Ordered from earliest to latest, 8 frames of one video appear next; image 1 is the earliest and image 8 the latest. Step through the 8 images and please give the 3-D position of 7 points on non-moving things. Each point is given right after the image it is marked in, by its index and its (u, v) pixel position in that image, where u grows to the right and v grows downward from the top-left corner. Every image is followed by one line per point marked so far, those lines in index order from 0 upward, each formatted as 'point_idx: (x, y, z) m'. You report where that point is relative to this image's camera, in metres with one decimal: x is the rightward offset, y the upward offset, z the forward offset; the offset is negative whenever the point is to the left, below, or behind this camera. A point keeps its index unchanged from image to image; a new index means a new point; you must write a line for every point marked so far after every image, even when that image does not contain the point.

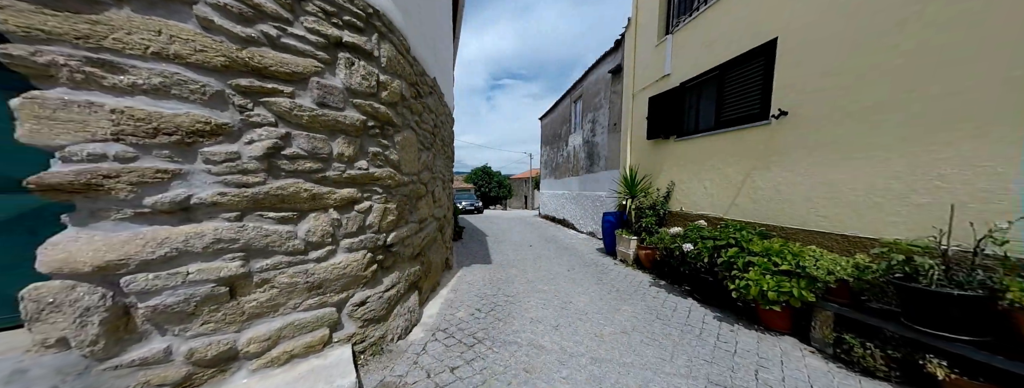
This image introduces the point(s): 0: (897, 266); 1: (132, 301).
0: (+2.5, -0.5, +1.7) m
1: (-1.7, -0.5, +1.2) m
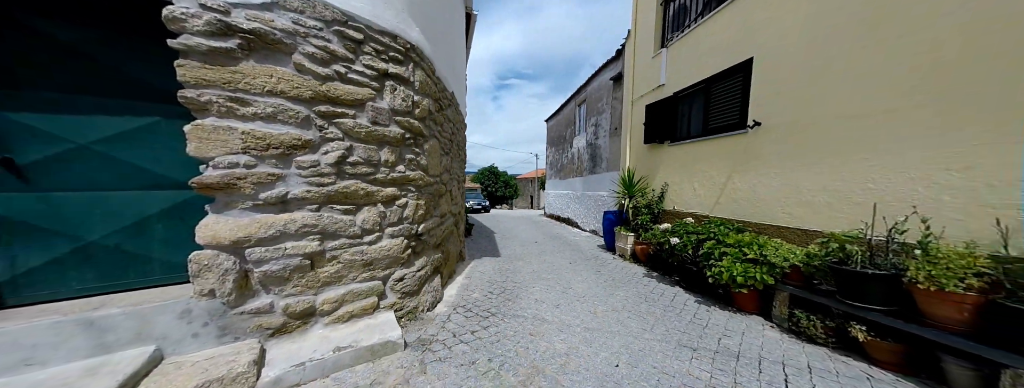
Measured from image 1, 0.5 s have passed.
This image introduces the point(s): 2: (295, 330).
0: (+2.6, -0.5, +2.1) m
1: (-1.7, -0.5, +1.6) m
2: (-1.5, -0.9, +1.8) m
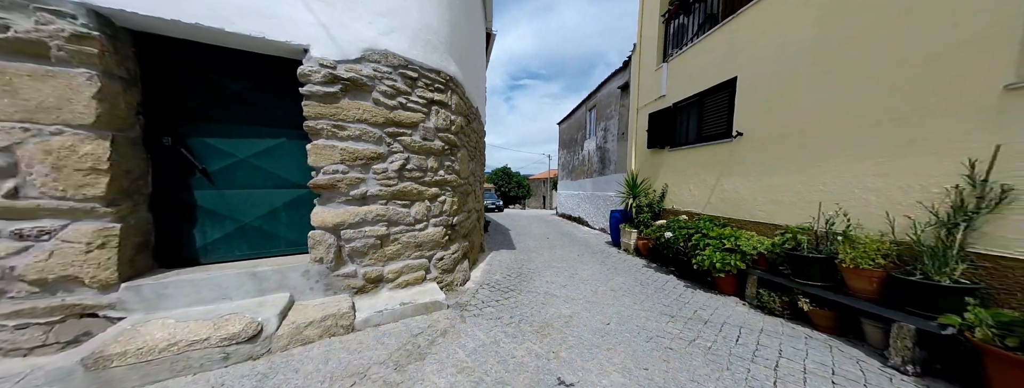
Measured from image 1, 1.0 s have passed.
0: (+2.7, -0.5, +2.6) m
1: (-1.5, -0.5, +2.3) m
2: (-1.4, -0.9, +2.5) m
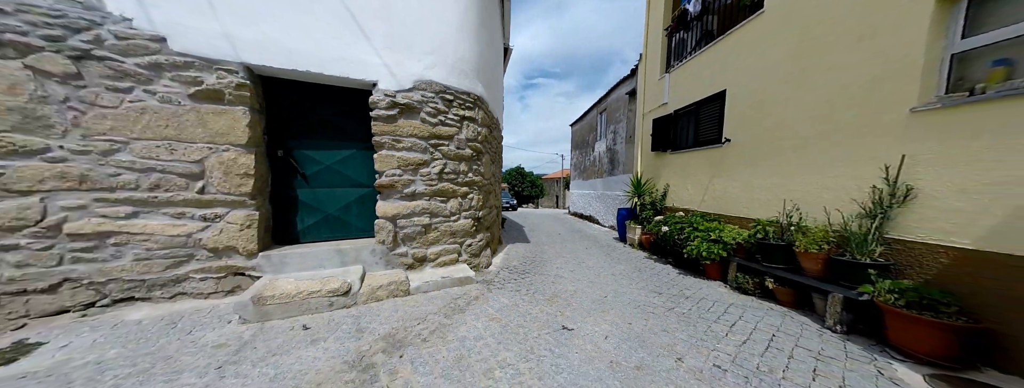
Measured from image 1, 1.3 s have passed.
0: (+2.9, -0.4, +3.1) m
1: (-1.3, -0.4, +3.1) m
2: (-1.2, -0.9, +3.2) m
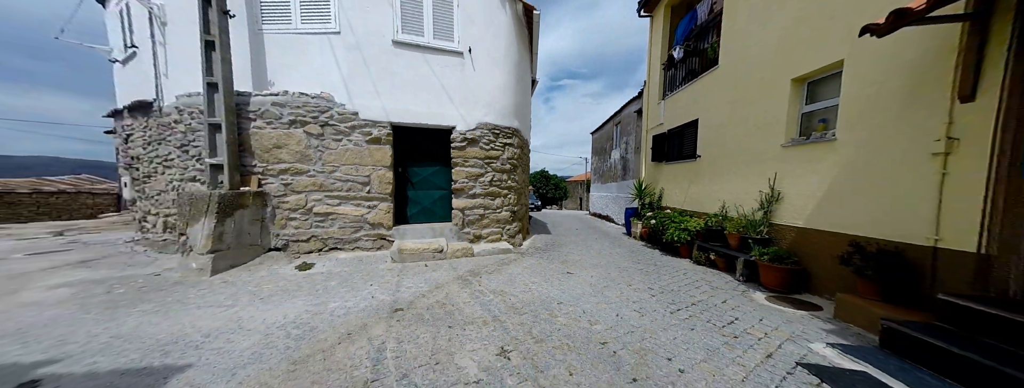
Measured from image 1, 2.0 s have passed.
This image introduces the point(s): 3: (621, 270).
0: (+3.4, -0.5, +4.4) m
1: (-0.9, -0.4, +4.8) m
2: (-0.7, -0.9, +4.9) m
3: (+1.8, -1.2, +4.1) m
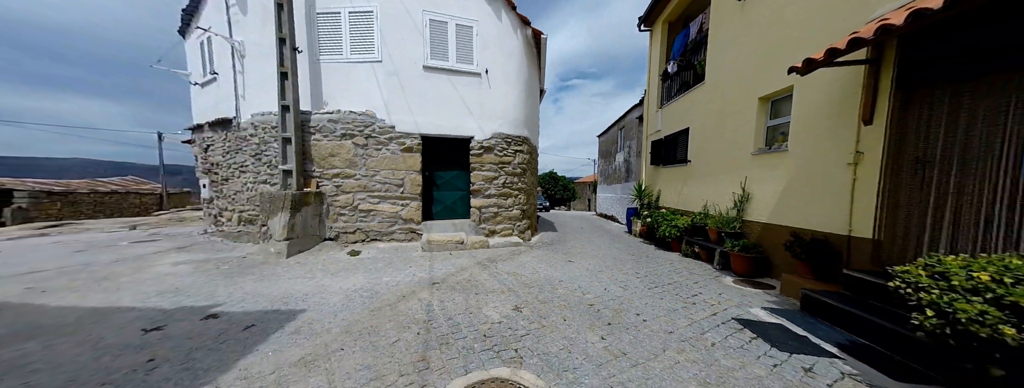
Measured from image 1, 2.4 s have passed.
0: (+3.6, -0.5, +5.1) m
1: (-0.6, -0.4, +5.6) m
2: (-0.4, -0.9, +5.7) m
3: (+1.9, -1.2, +4.8) m
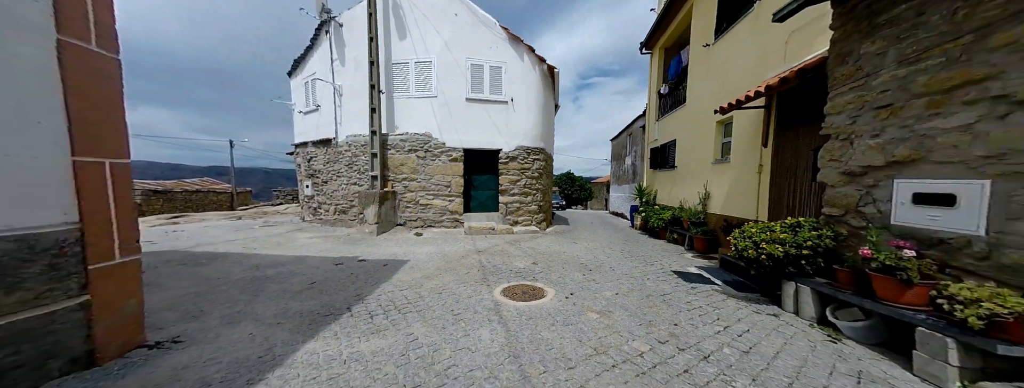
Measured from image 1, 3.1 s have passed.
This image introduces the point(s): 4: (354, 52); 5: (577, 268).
0: (+4.1, -0.5, +6.4) m
1: (-0.1, -0.4, +7.3) m
2: (+0.1, -0.9, +7.4) m
3: (+2.4, -1.2, +6.3) m
4: (-4.0, +3.6, +6.5) m
5: (+1.0, -1.2, +4.0) m
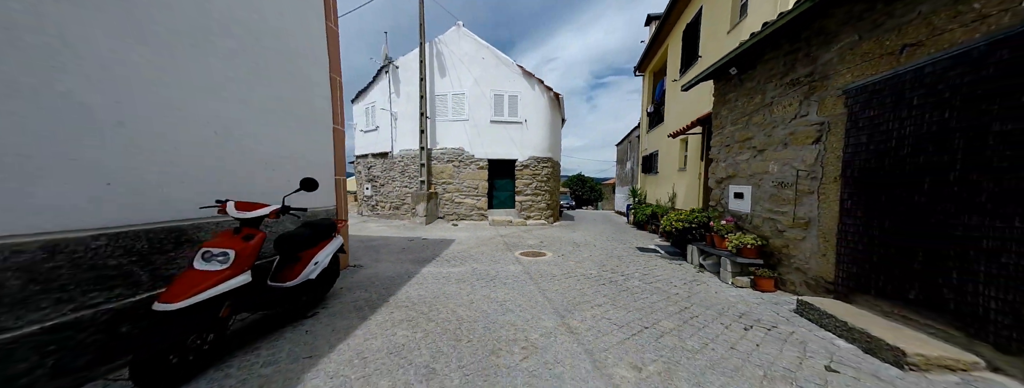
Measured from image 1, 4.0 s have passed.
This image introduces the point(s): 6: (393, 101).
0: (+4.5, -0.5, +8.1) m
1: (+0.4, -0.4, +9.2) m
2: (+0.6, -0.9, +9.3) m
3: (+2.9, -1.2, +8.1) m
4: (-3.5, +3.6, +8.6) m
5: (+1.3, -1.2, +5.9) m
6: (-4.1, +3.2, +8.9) m
